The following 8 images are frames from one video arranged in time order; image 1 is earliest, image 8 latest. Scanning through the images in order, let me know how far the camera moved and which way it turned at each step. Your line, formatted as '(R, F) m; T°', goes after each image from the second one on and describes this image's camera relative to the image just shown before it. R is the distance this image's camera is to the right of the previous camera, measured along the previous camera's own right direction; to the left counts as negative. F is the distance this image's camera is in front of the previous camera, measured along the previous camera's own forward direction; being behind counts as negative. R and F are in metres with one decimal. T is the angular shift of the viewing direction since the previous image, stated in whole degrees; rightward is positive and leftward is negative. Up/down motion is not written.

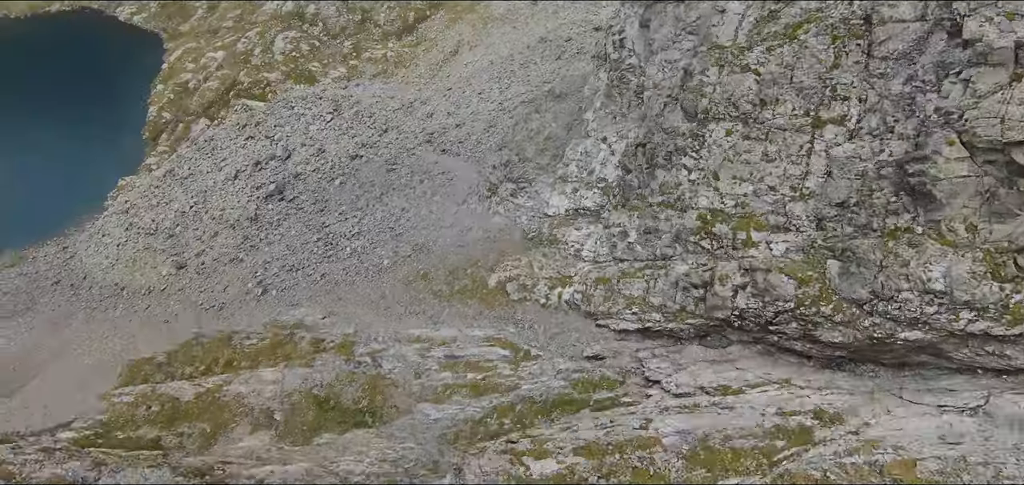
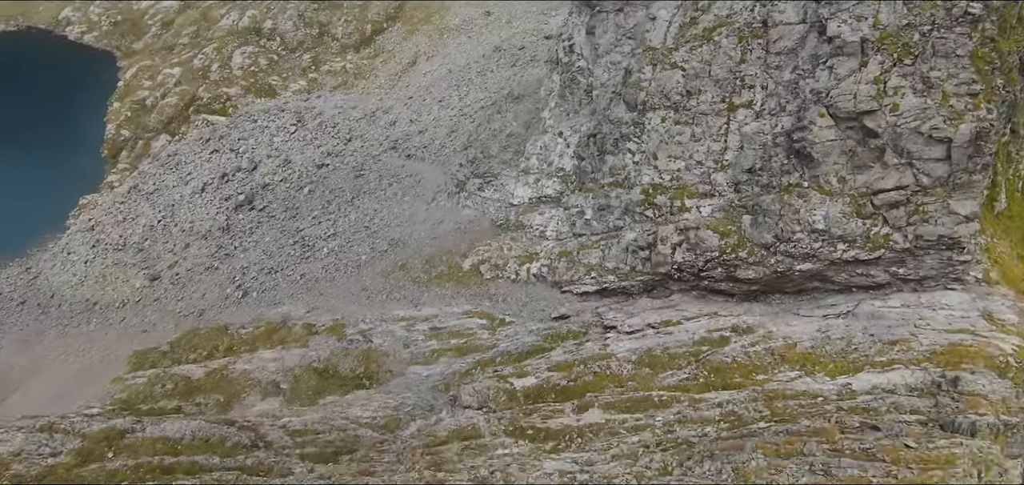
(-0.8, -4.9) m; +4°
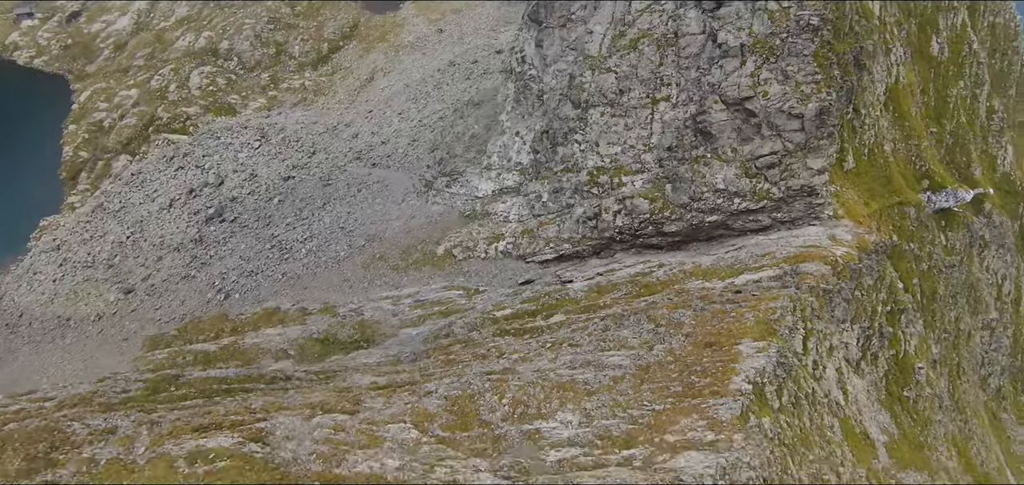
(-1.2, -7.0) m; +4°
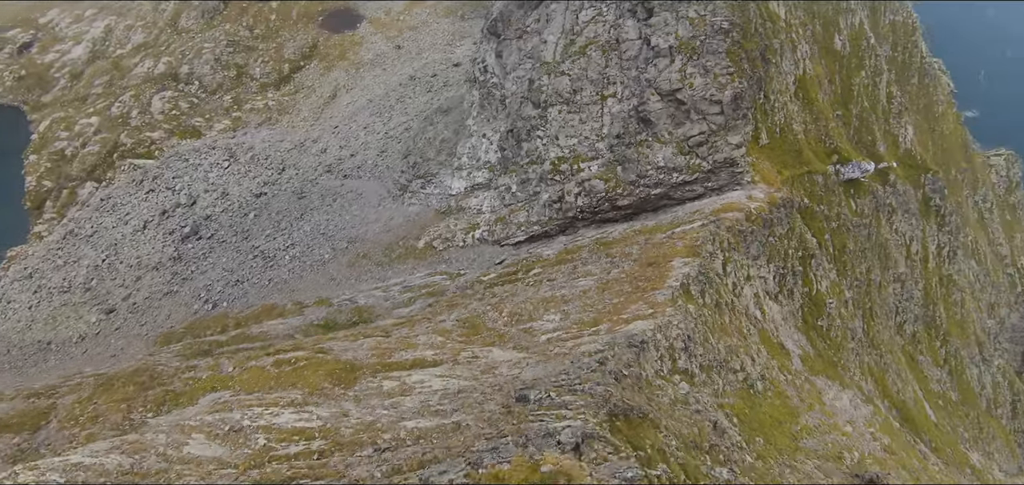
(-1.2, -6.1) m; +4°
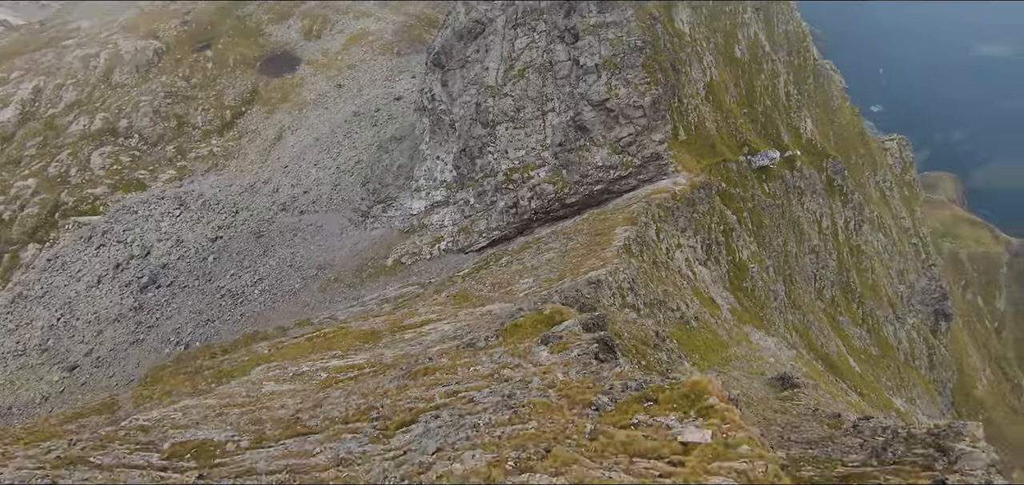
(-1.4, -5.6) m; +5°
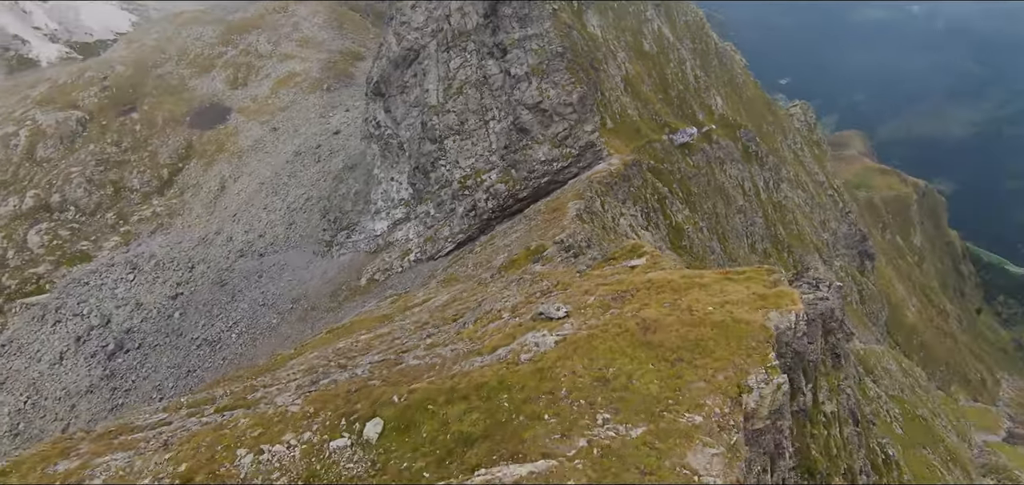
(-1.5, -5.5) m; +5°
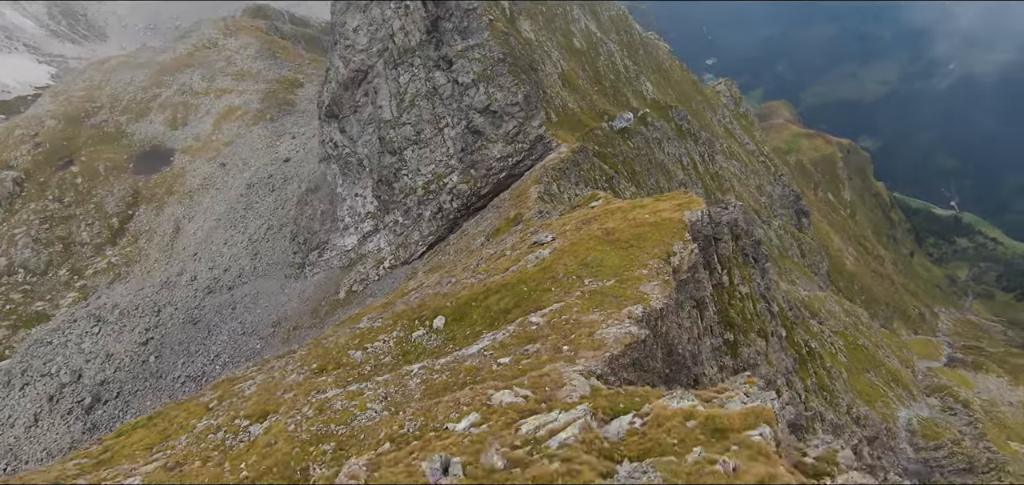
(-1.3, -4.8) m; +4°
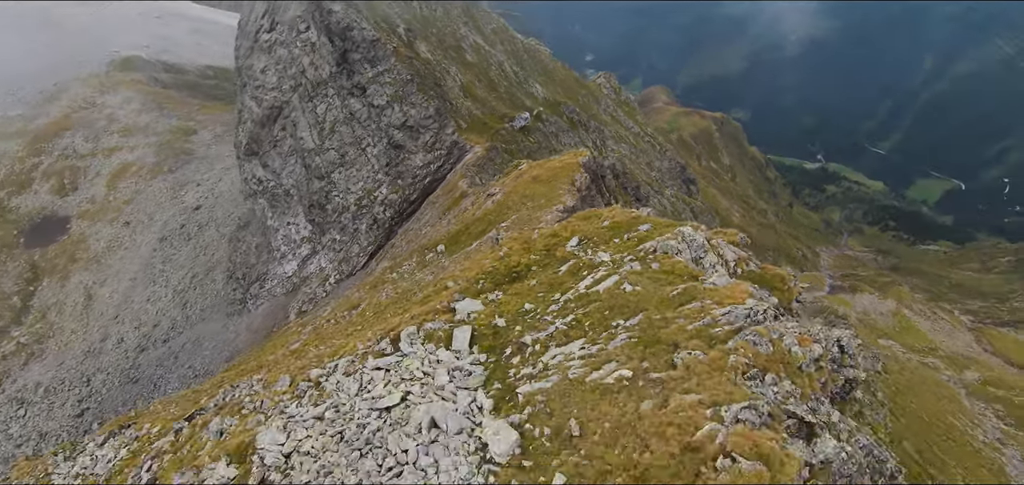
(-2.3, -8.3) m; +8°
